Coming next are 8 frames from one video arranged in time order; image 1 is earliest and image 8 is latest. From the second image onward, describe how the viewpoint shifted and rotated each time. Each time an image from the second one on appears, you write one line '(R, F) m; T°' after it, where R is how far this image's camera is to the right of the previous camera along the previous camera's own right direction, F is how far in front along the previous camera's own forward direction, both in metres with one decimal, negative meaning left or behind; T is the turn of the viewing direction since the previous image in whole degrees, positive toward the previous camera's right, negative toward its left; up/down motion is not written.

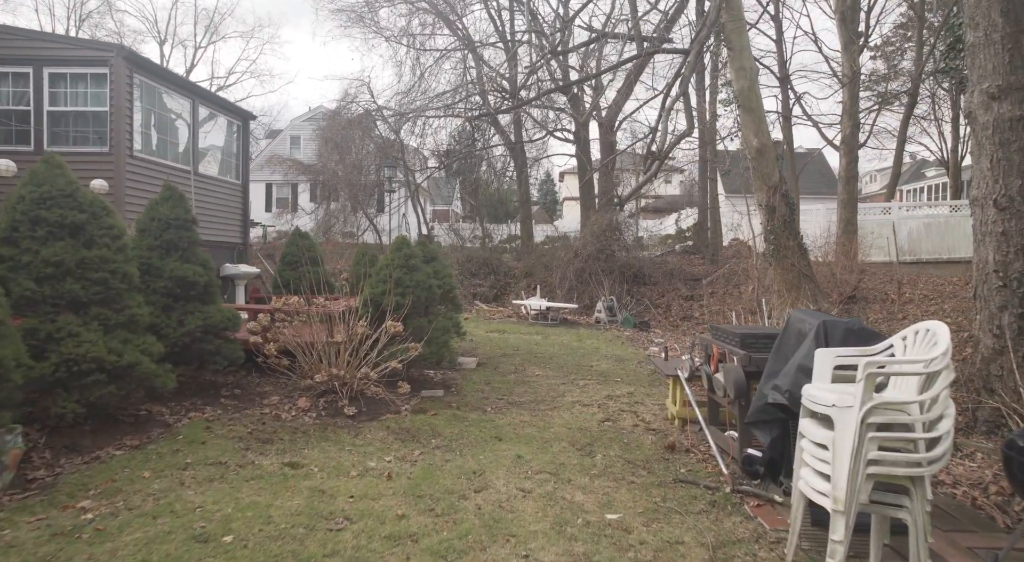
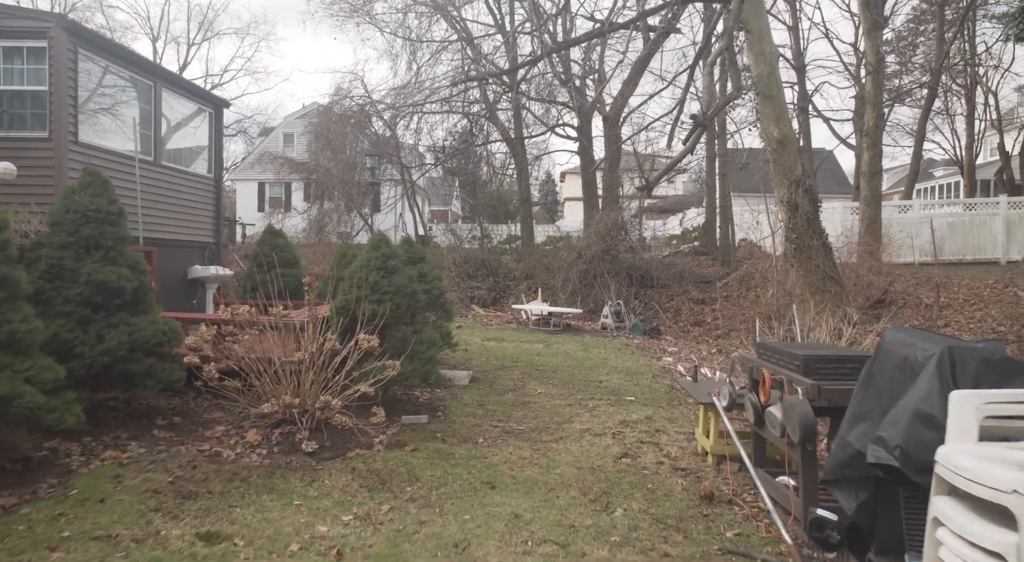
(0.0, +1.0) m; 0°
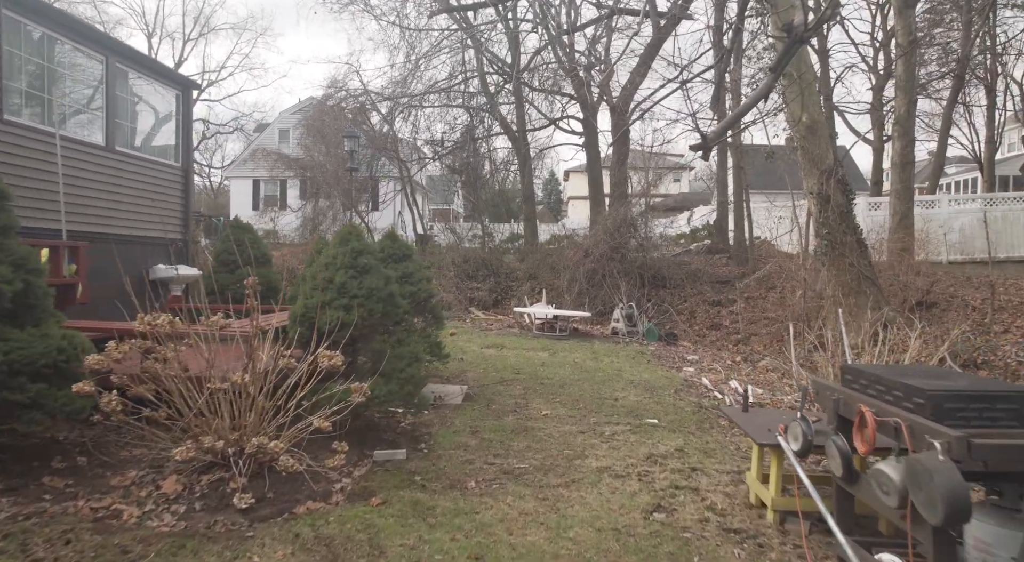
(0.0, +1.1) m; 0°
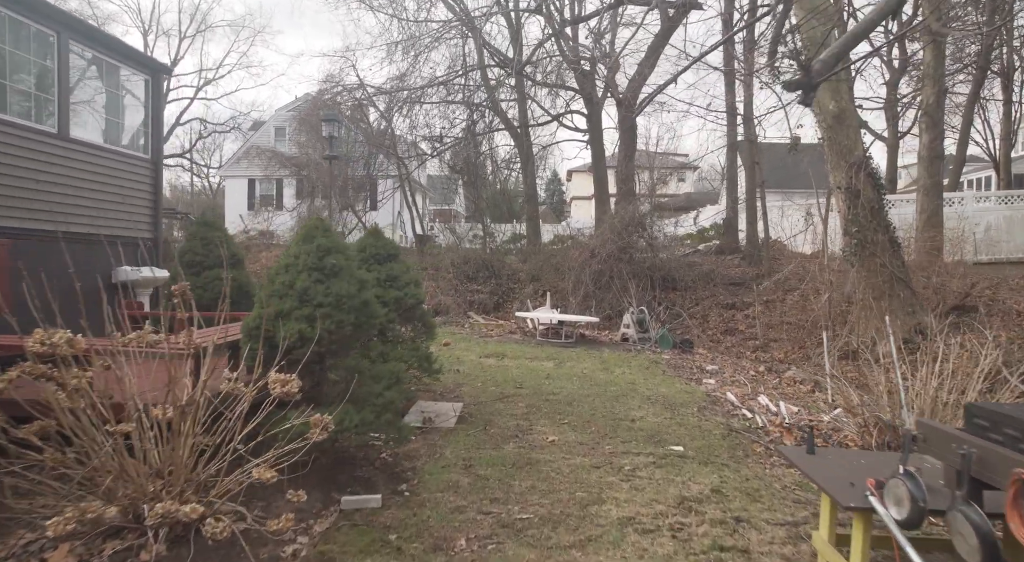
(0.0, +0.9) m; 0°
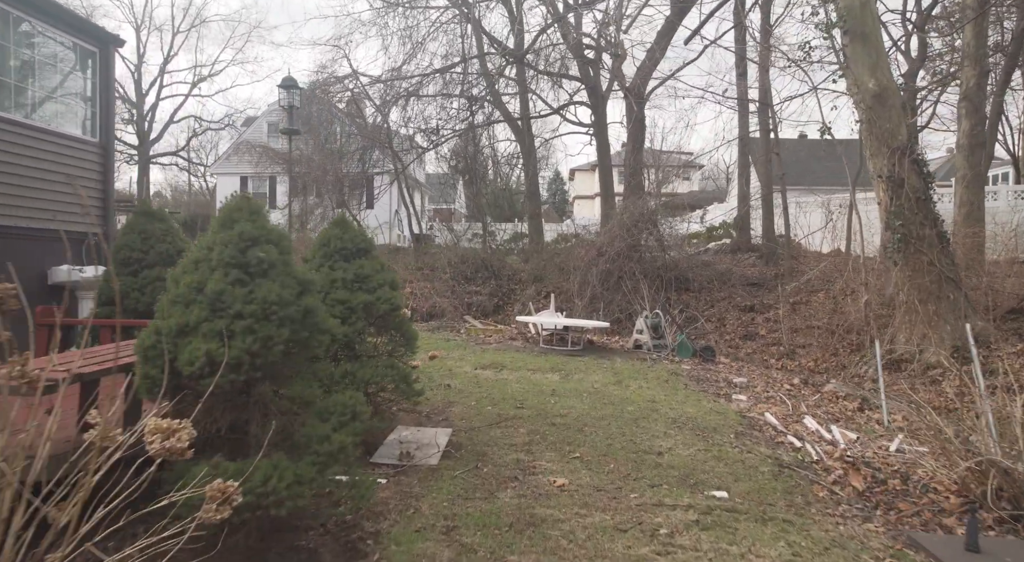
(0.0, +1.1) m; 0°
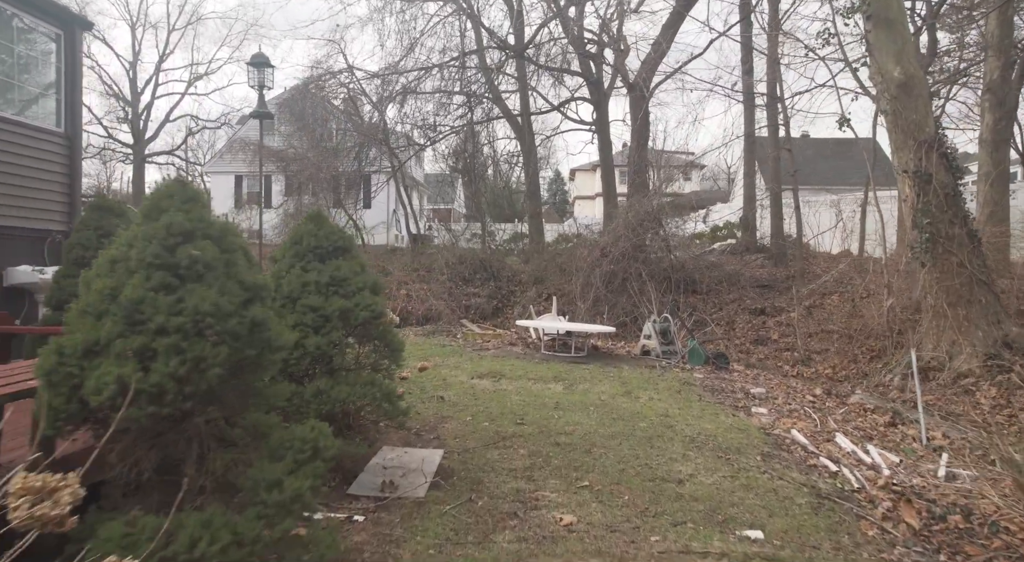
(0.0, +0.6) m; 0°
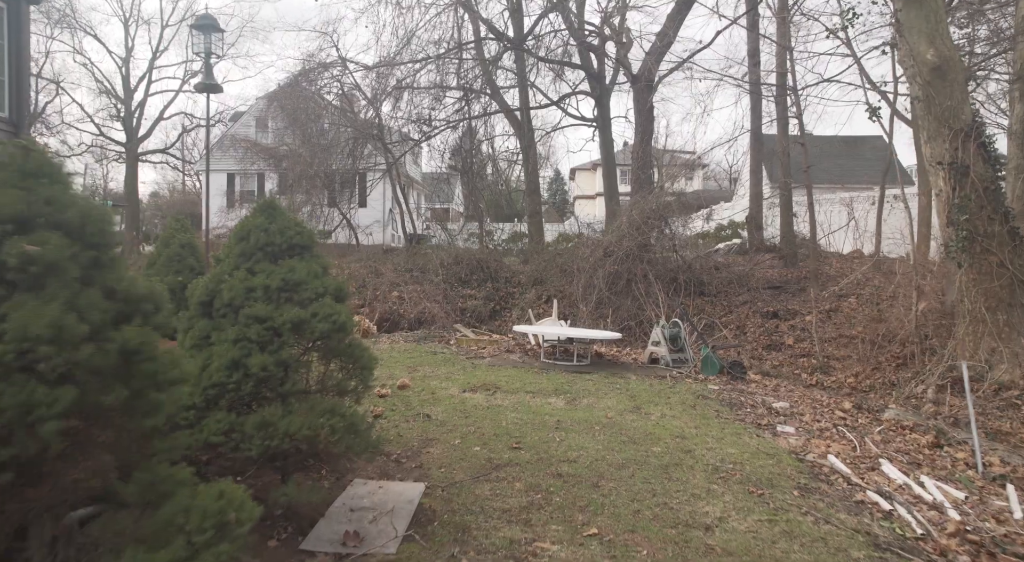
(0.0, +0.7) m; 0°
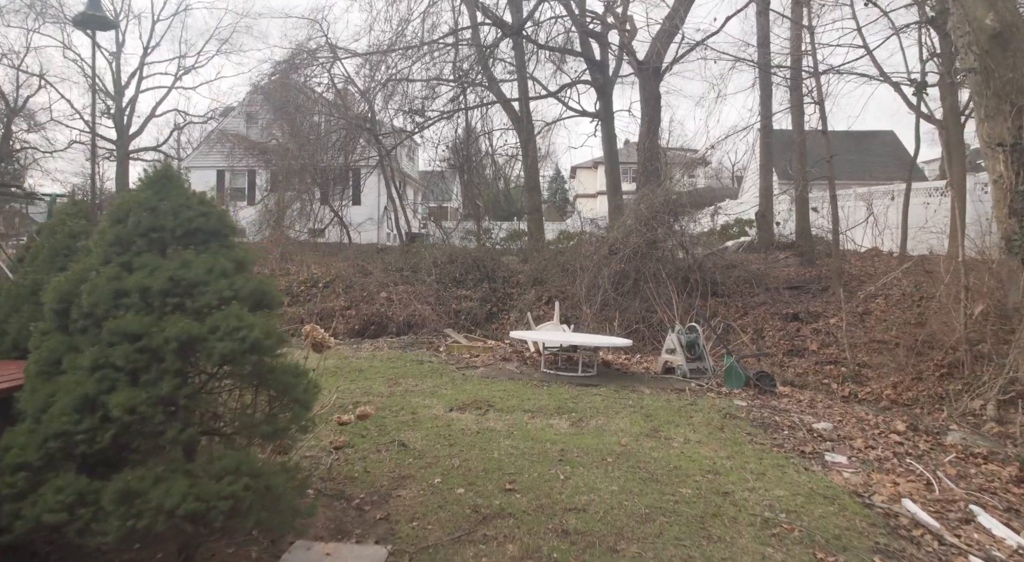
(+0.1, +1.0) m; 0°
